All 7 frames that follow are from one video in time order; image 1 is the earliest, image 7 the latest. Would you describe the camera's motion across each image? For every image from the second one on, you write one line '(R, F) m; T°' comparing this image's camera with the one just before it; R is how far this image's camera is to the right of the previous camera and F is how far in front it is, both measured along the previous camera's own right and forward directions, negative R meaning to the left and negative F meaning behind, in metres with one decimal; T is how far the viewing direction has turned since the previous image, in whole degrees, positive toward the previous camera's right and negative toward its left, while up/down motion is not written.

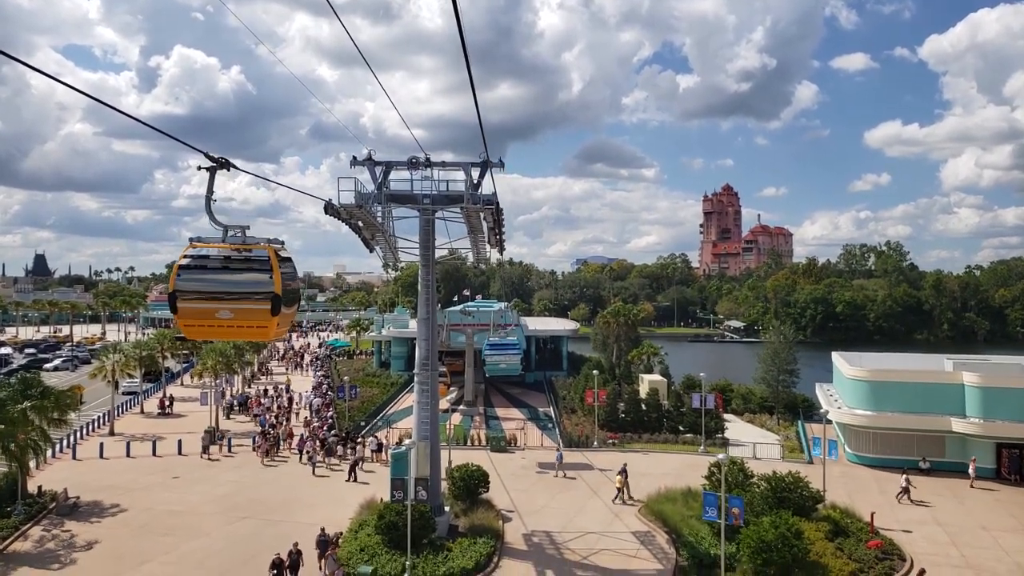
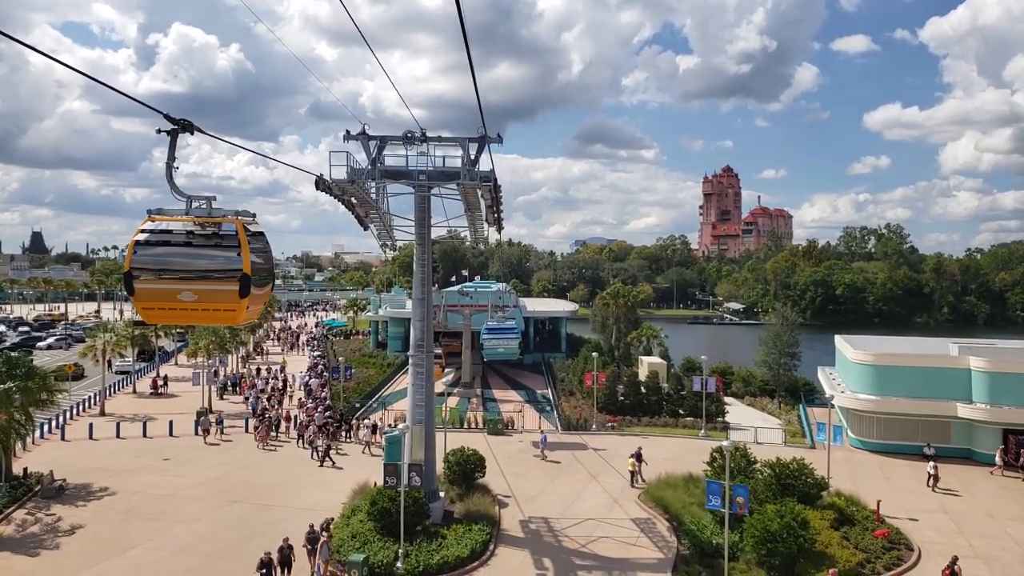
(0.0, +0.6) m; 0°
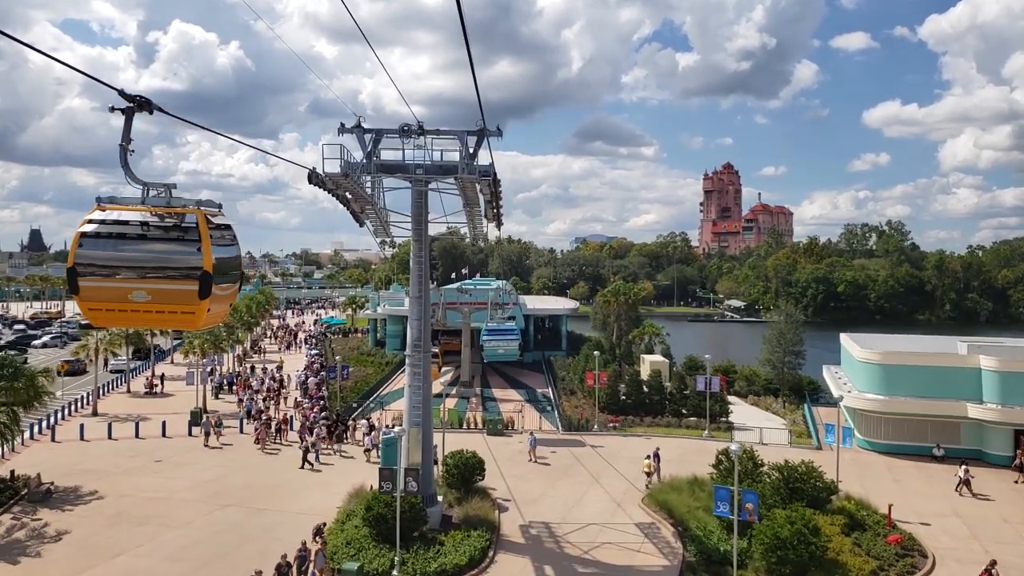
(0.0, +0.6) m; 0°
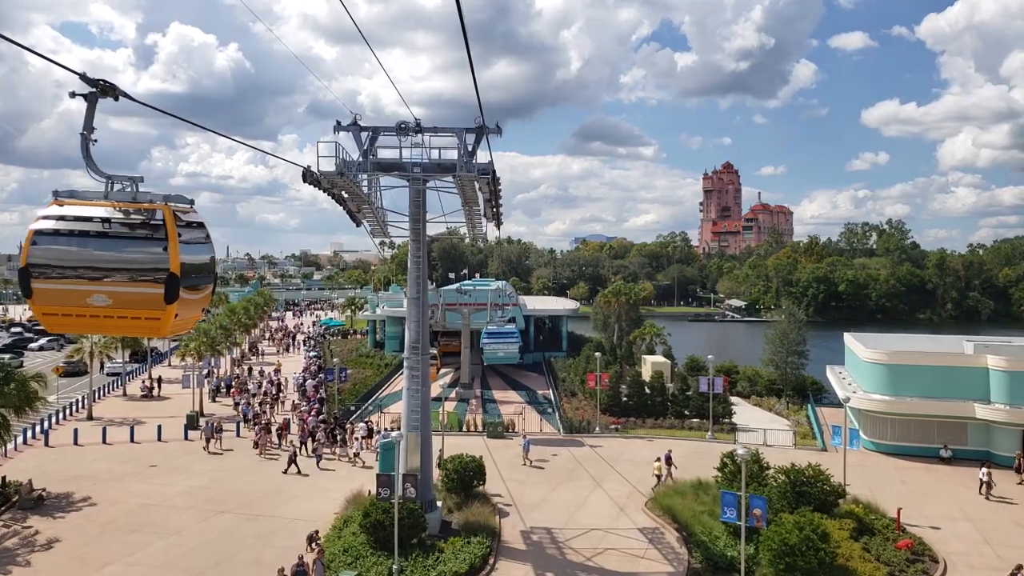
(0.0, +0.4) m; 0°
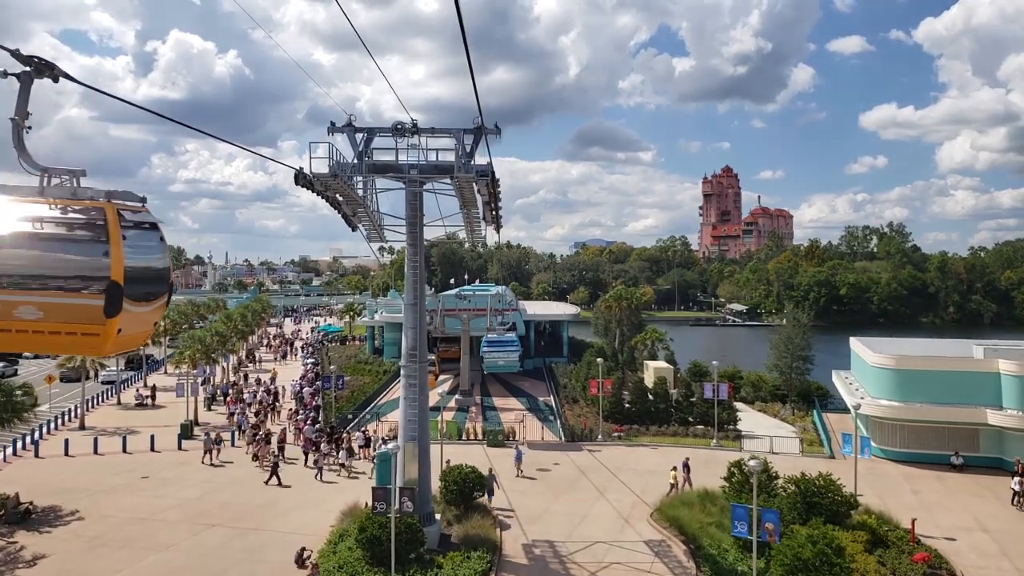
(0.0, +0.5) m; 0°
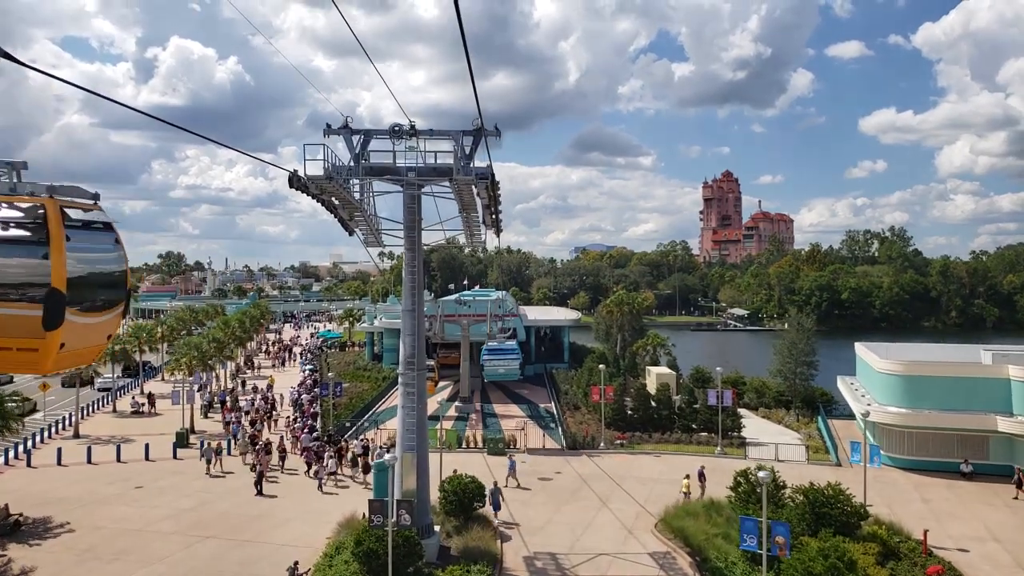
(0.0, +0.4) m; 0°
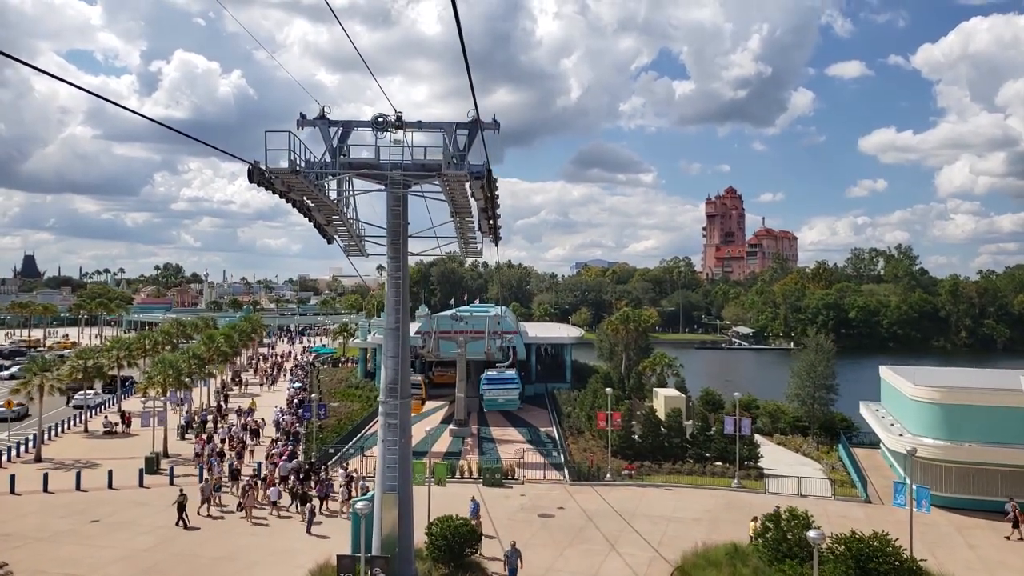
(0.0, +2.1) m; 0°
